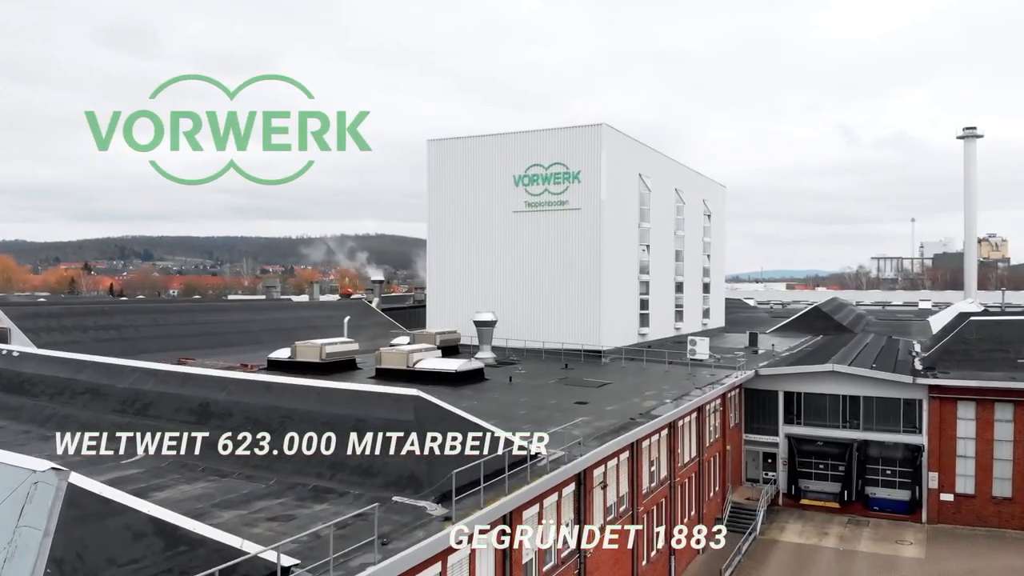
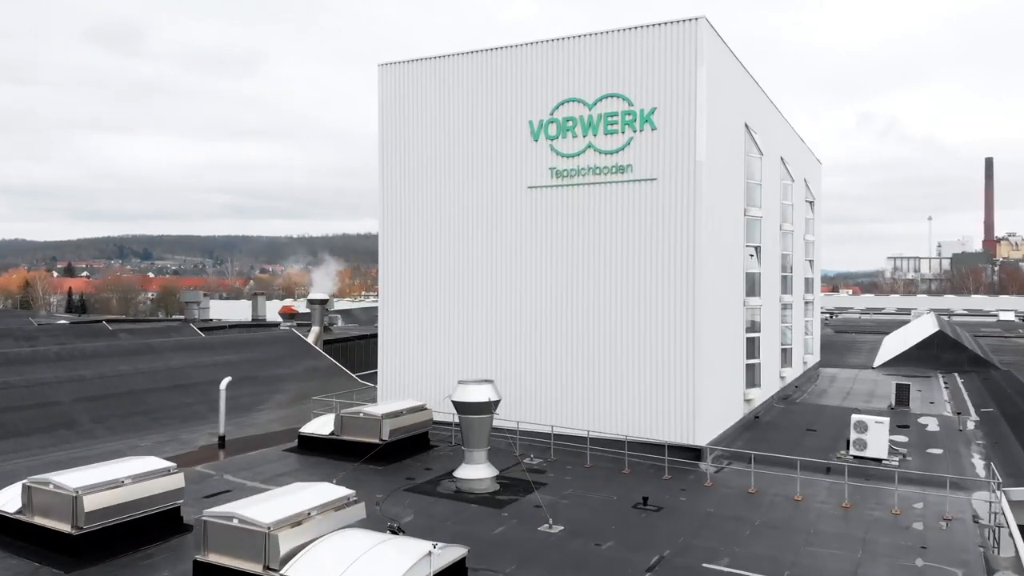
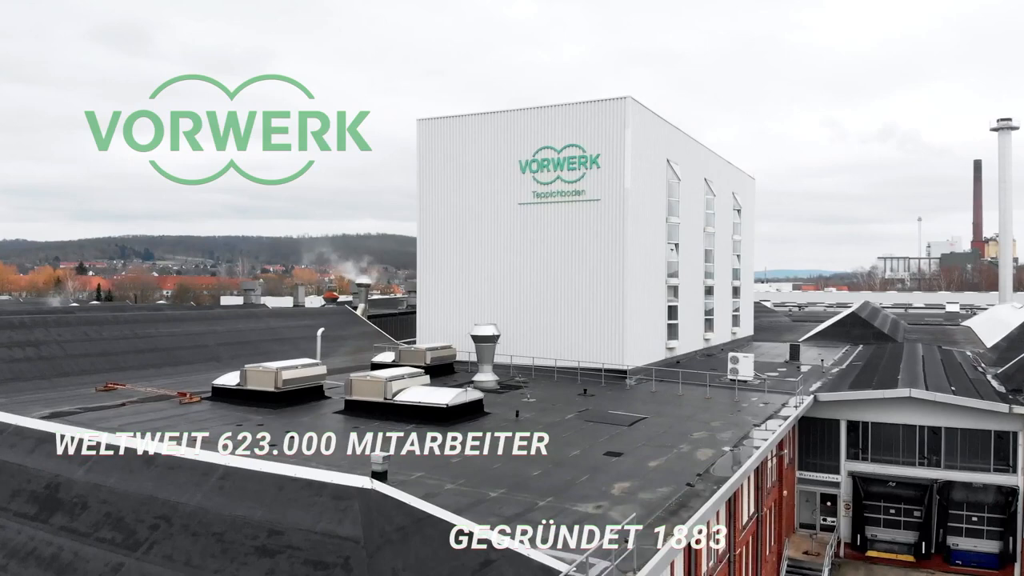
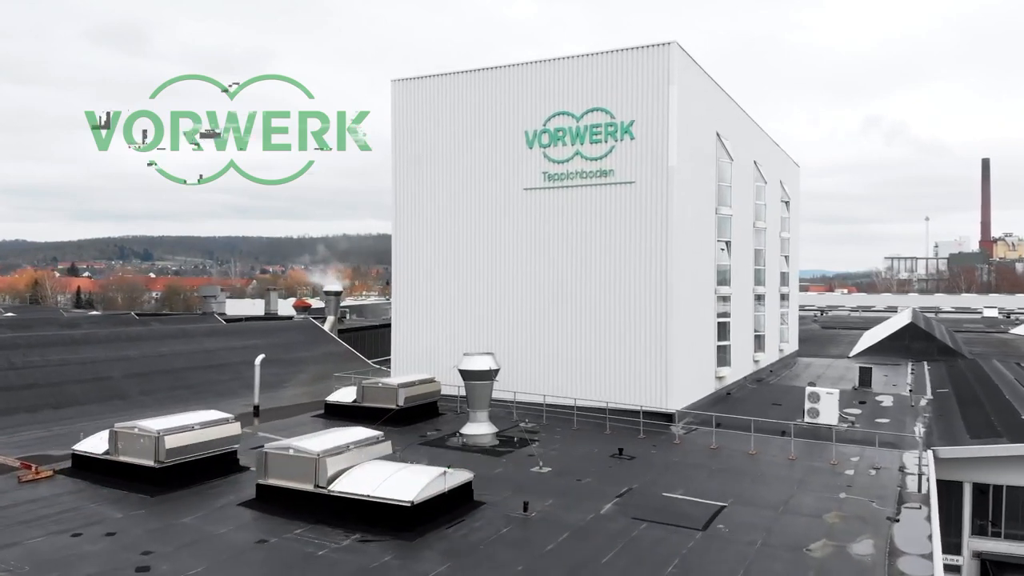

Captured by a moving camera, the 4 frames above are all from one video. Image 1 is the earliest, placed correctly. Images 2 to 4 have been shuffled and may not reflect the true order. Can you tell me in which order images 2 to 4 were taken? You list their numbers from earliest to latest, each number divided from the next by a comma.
3, 4, 2
